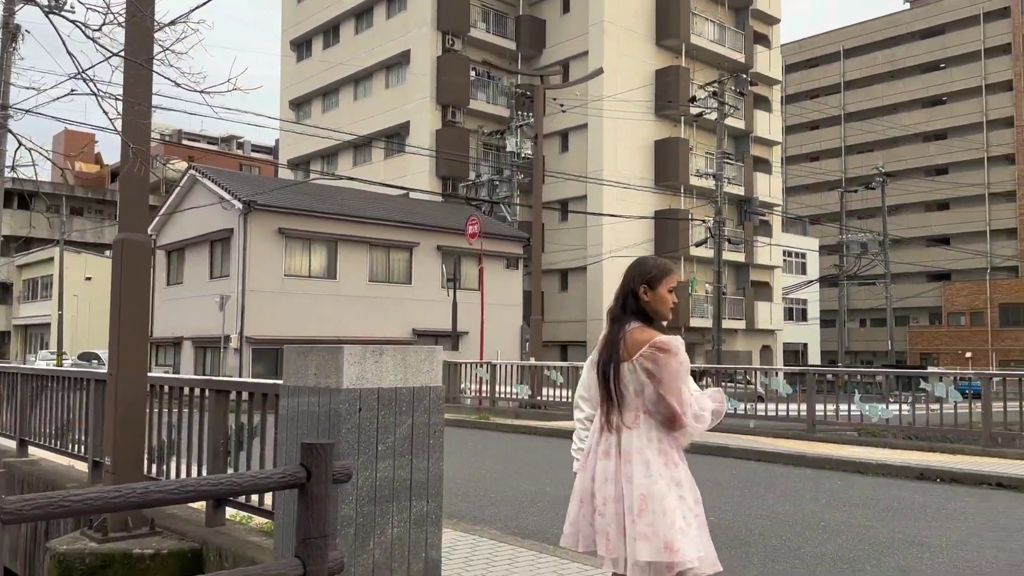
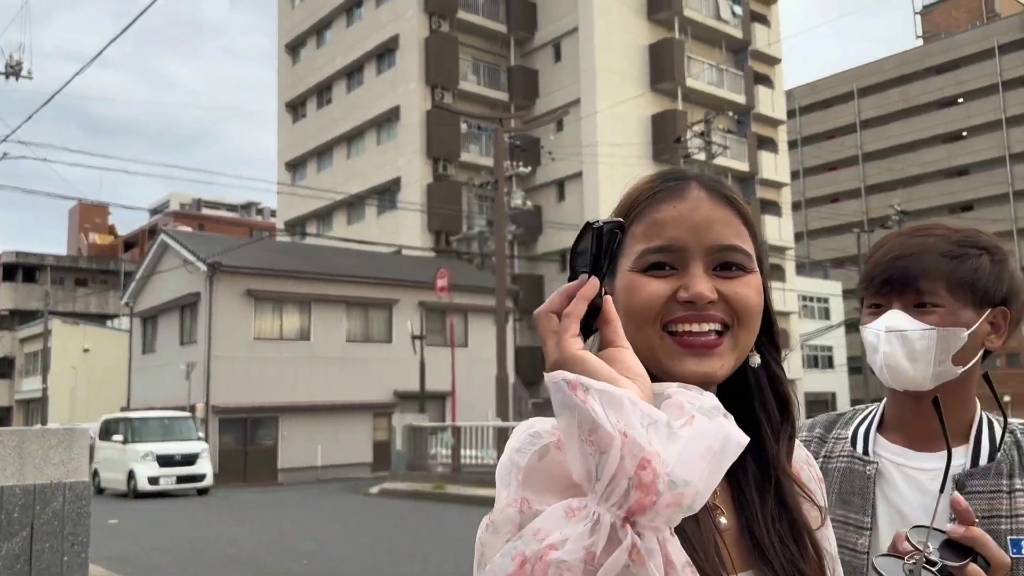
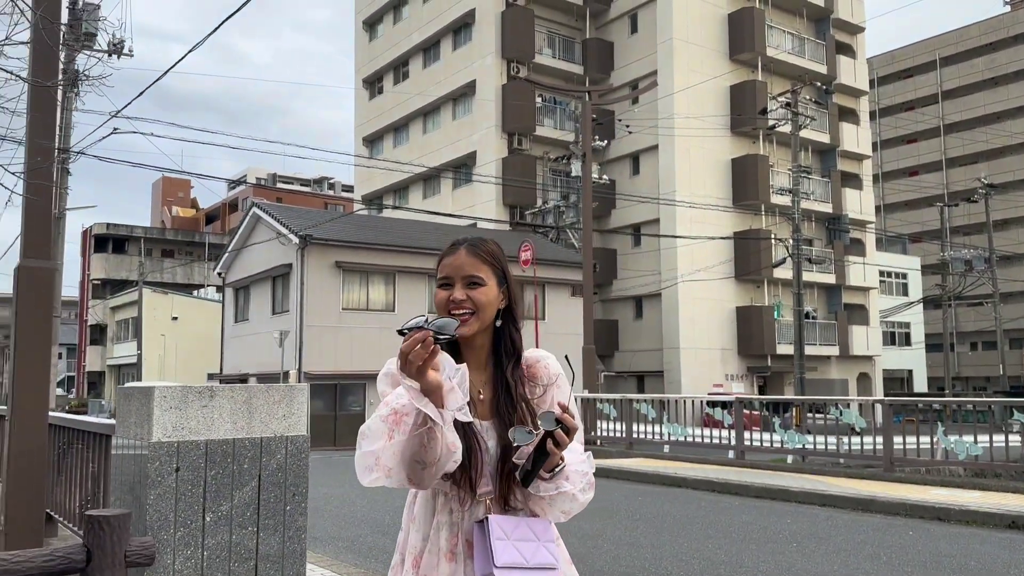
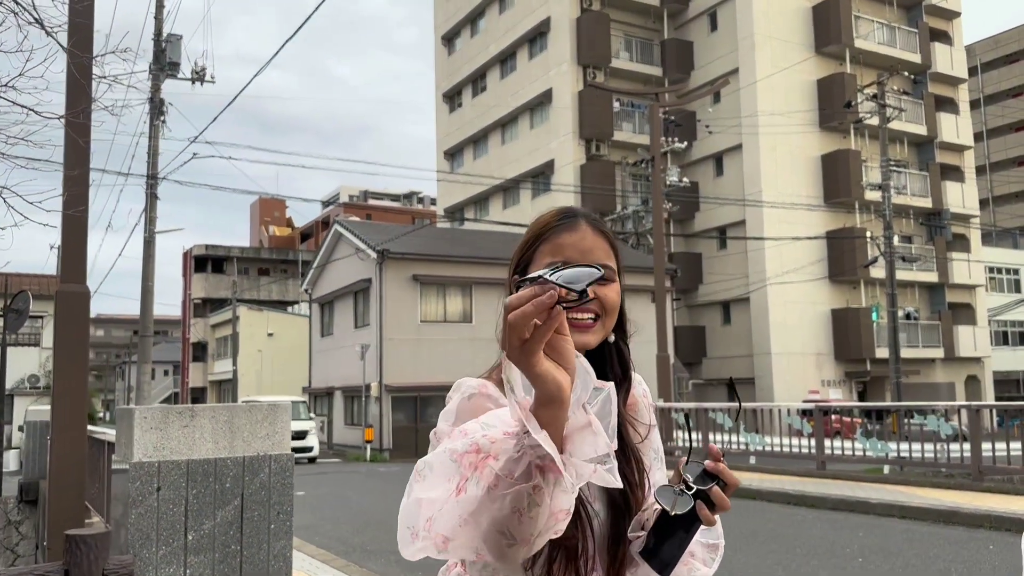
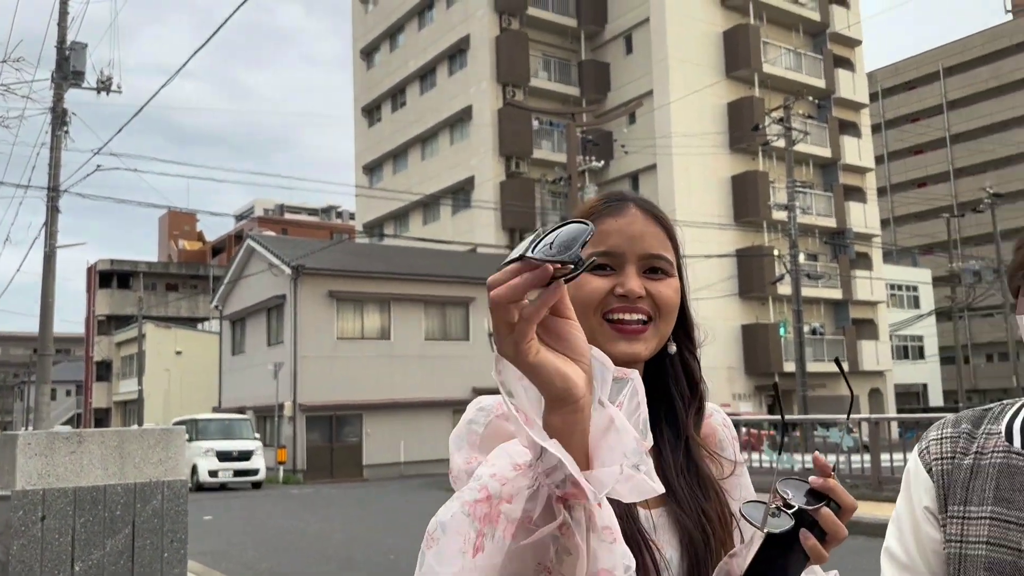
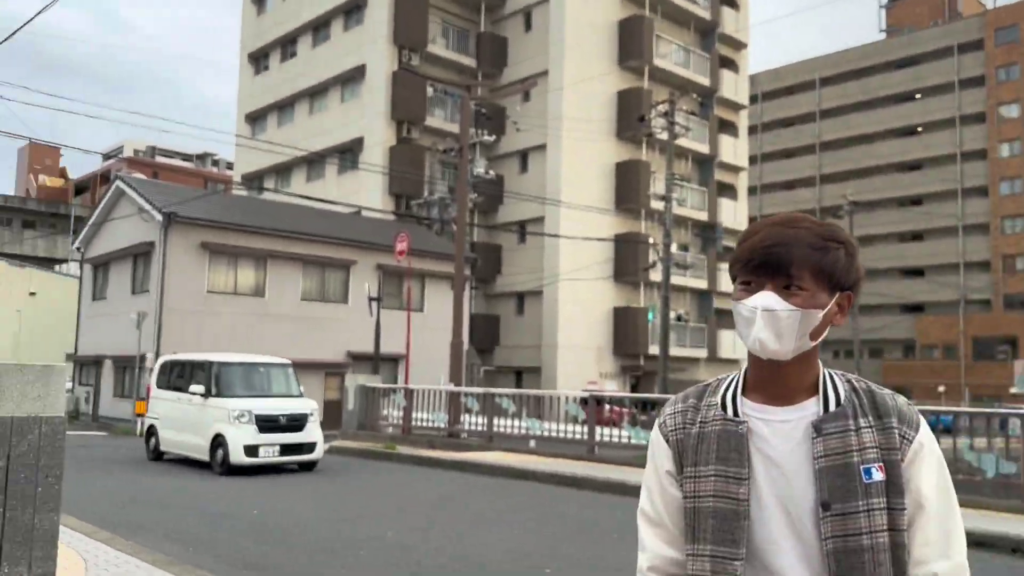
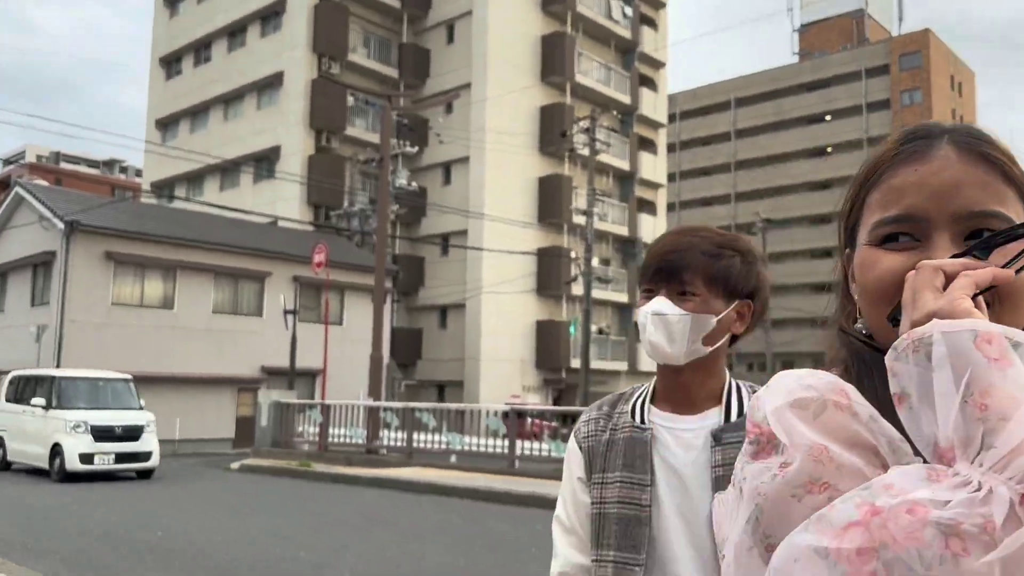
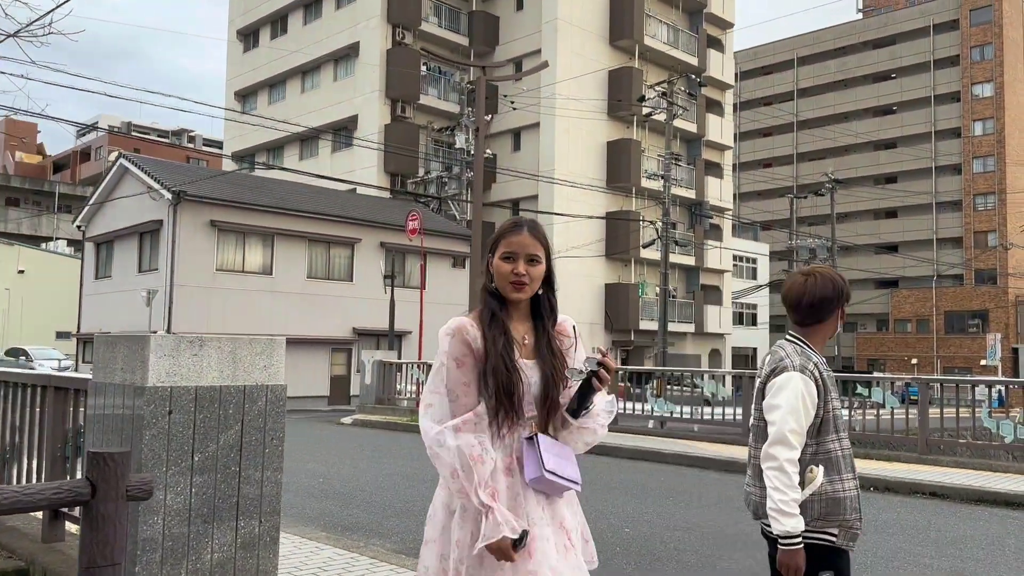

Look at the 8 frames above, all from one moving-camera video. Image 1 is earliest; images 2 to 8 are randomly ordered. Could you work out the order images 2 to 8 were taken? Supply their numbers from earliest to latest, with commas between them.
8, 3, 4, 5, 2, 7, 6
